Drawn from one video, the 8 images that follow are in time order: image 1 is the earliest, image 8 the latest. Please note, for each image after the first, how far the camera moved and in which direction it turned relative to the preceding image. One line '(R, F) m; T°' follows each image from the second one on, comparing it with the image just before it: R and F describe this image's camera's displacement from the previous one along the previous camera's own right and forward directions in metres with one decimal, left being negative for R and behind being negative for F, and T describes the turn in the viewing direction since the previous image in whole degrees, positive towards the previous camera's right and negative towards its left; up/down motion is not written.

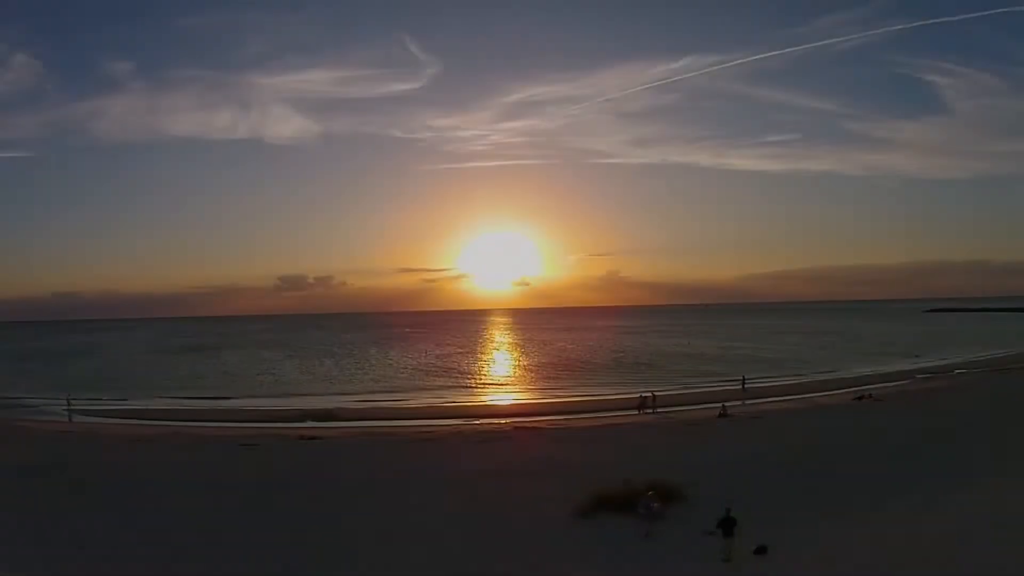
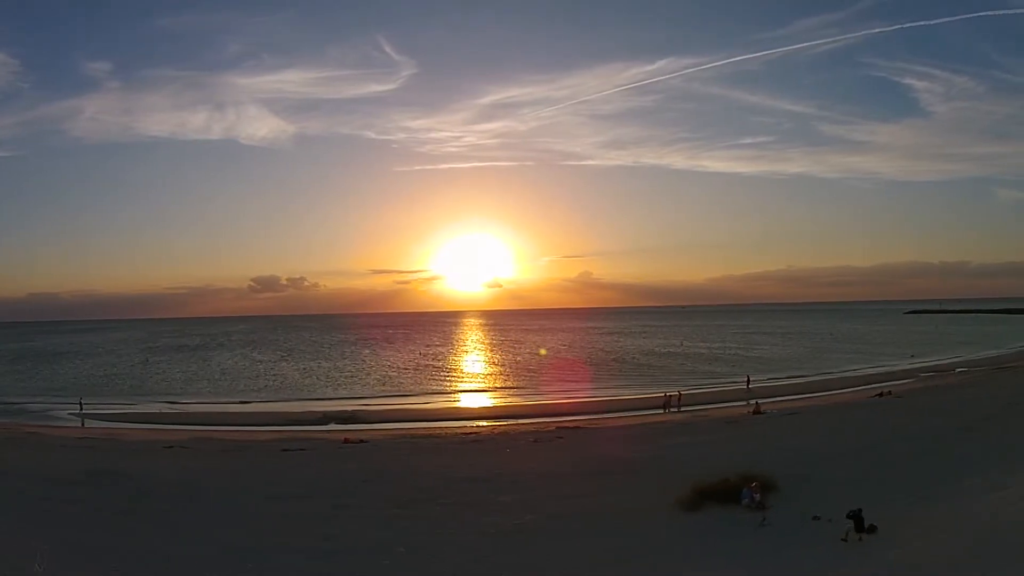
(-1.7, +0.5) m; +1°
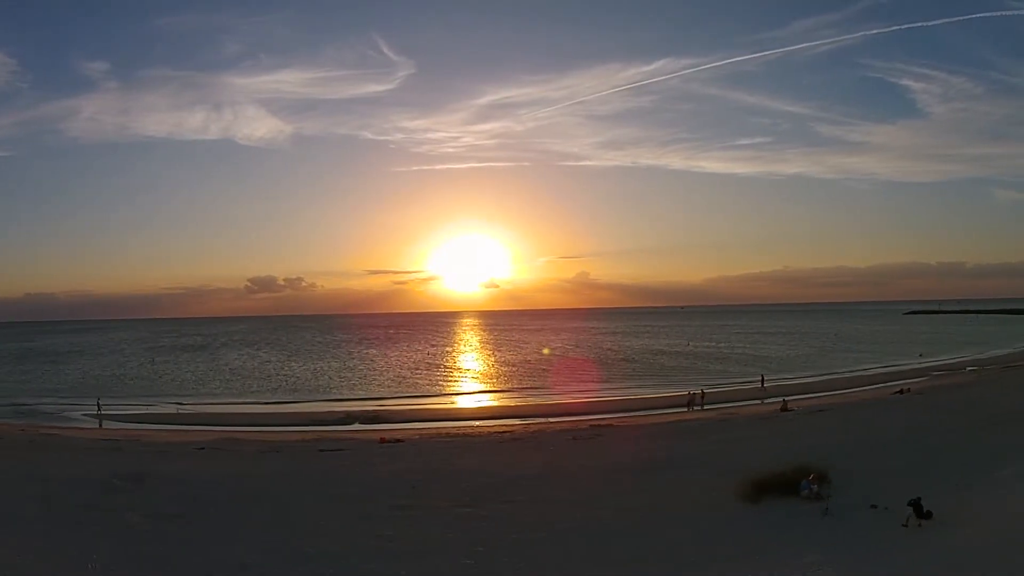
(-1.3, +0.3) m; 0°
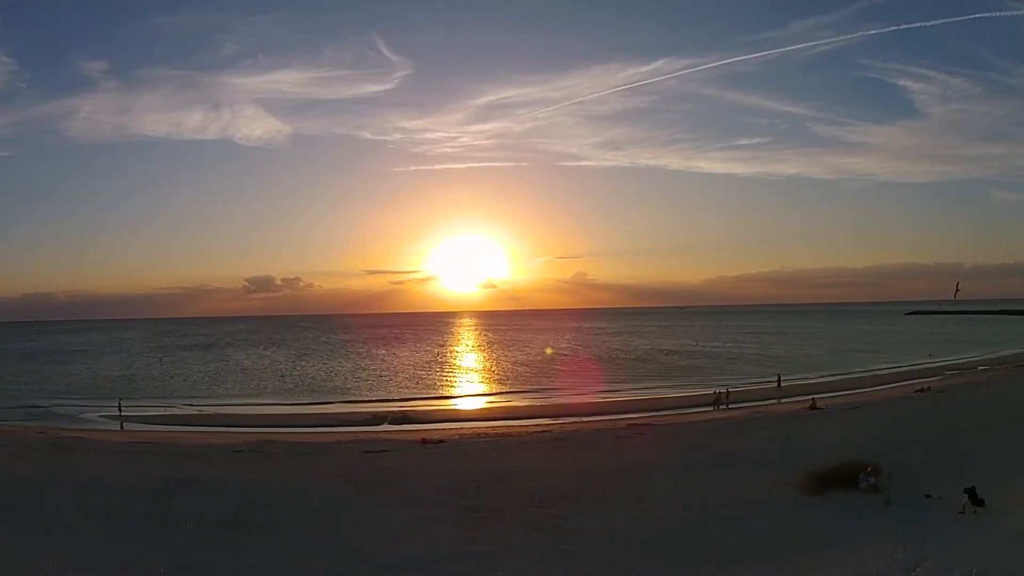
(-1.3, -0.1) m; 0°
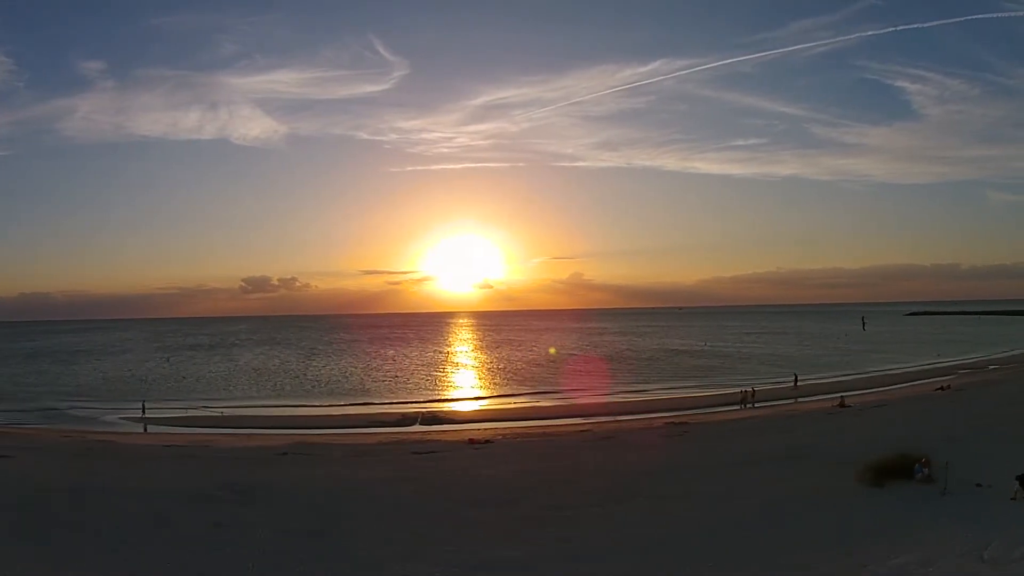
(-1.3, +0.2) m; 0°
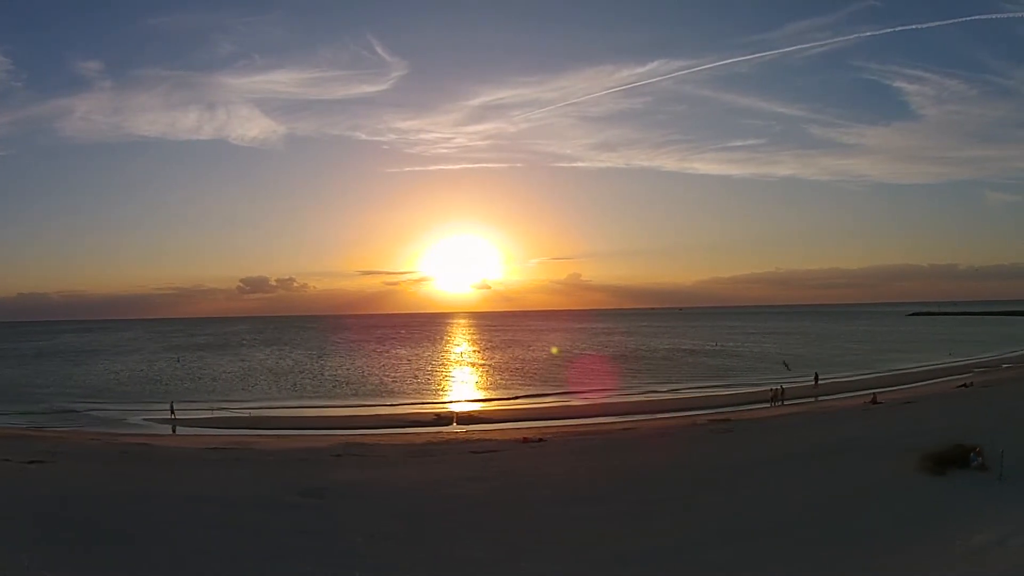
(-1.4, 0.0) m; 0°
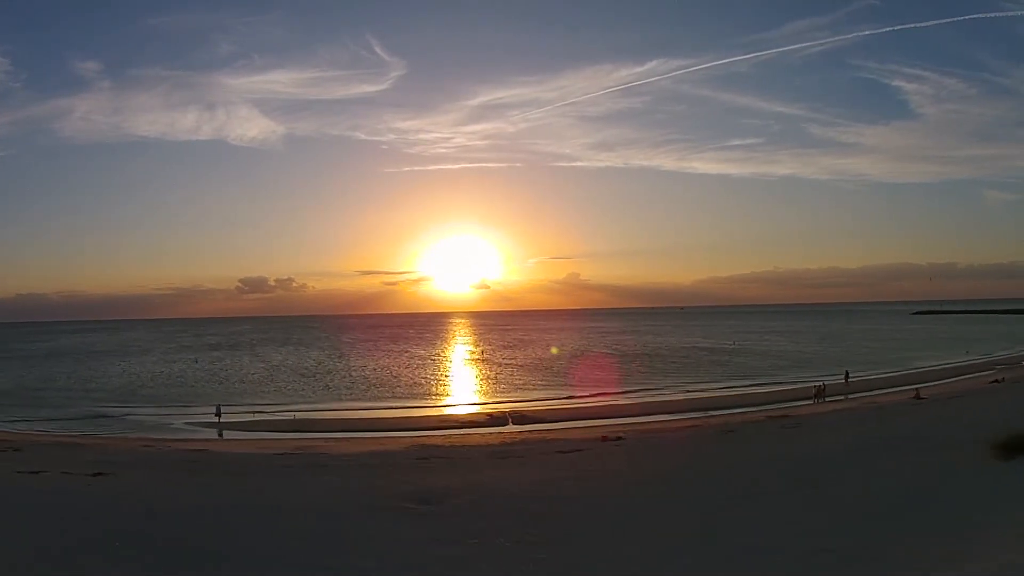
(-2.0, +1.4) m; 0°
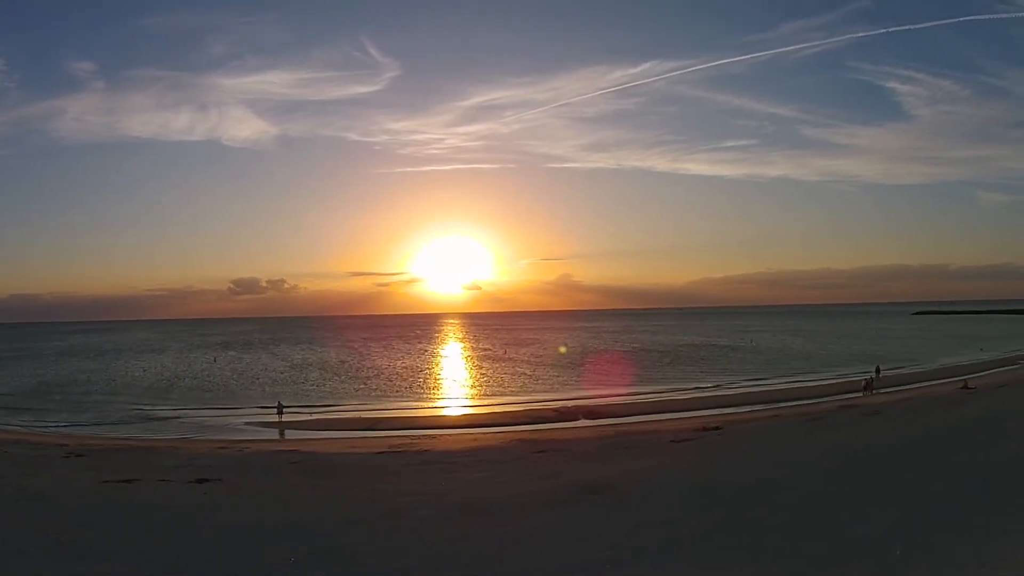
(-2.1, -2.1) m; 0°
